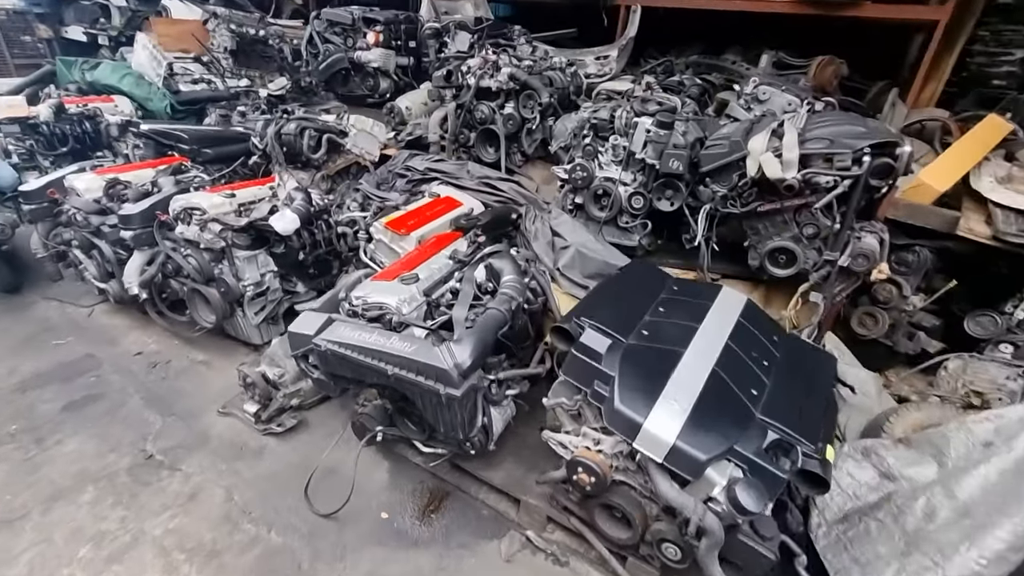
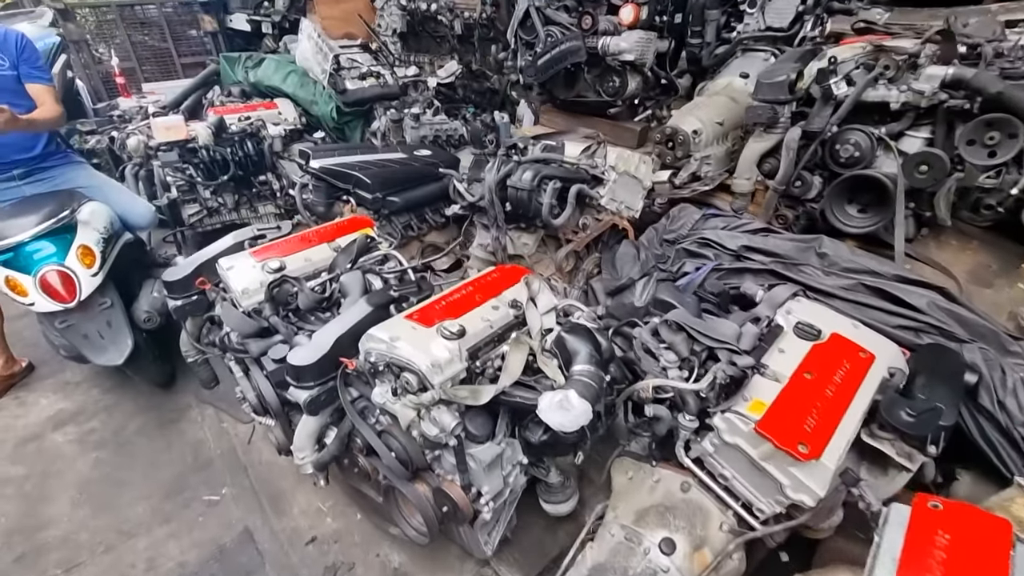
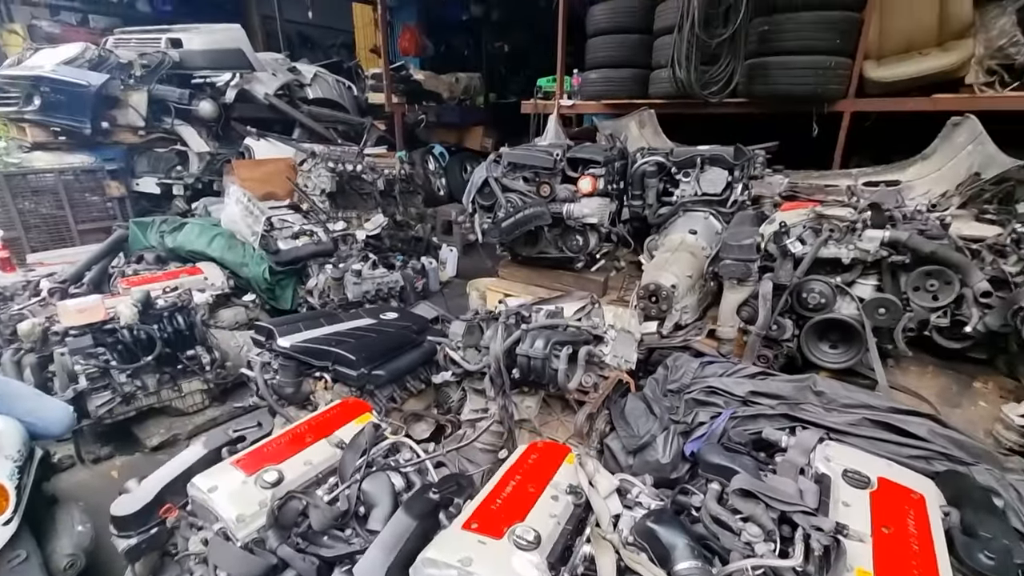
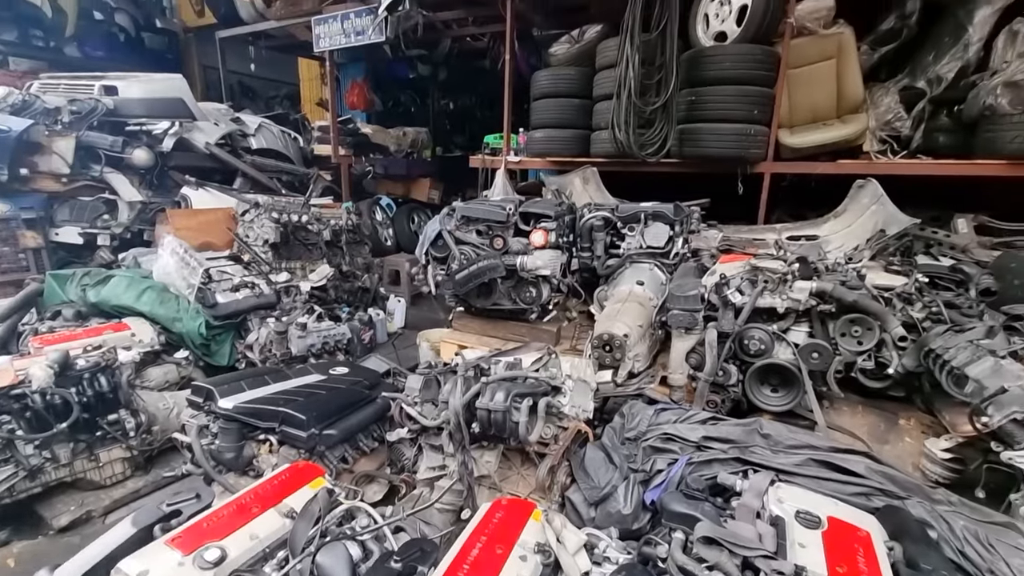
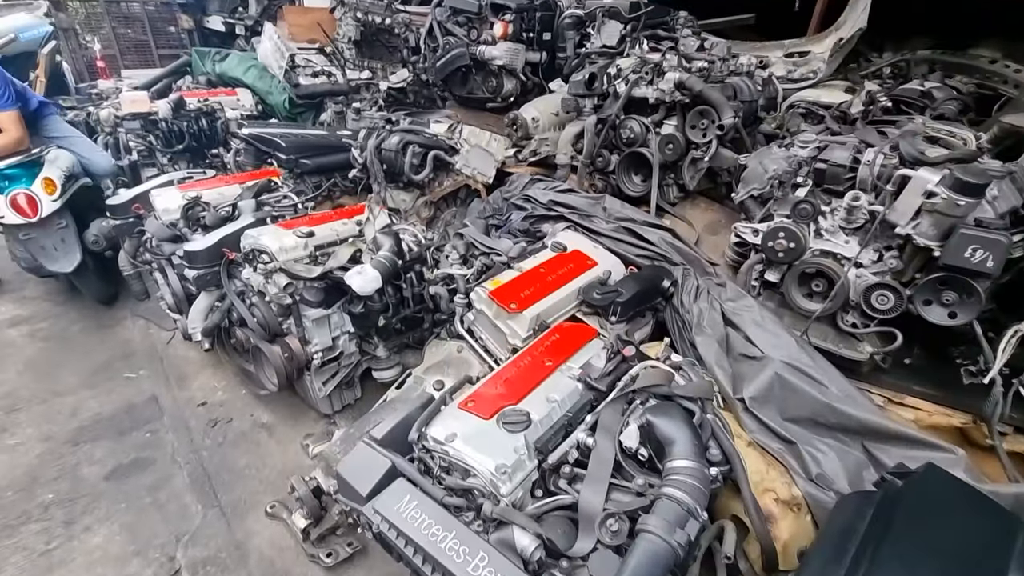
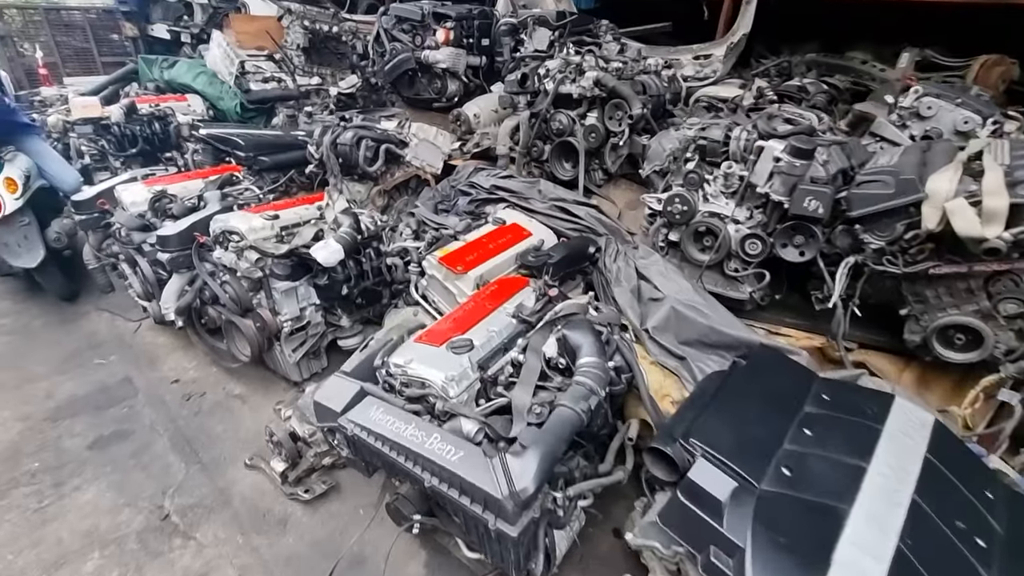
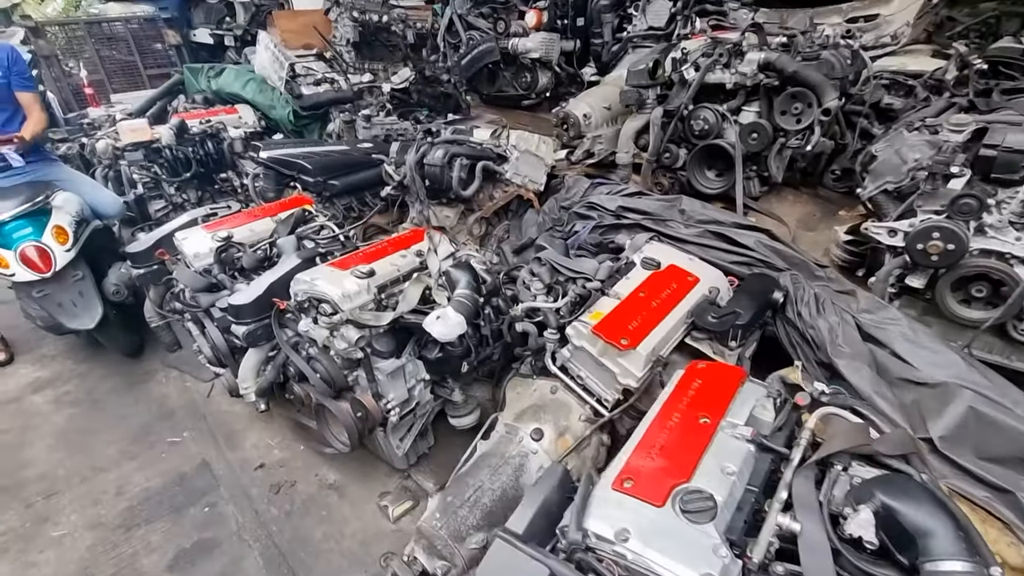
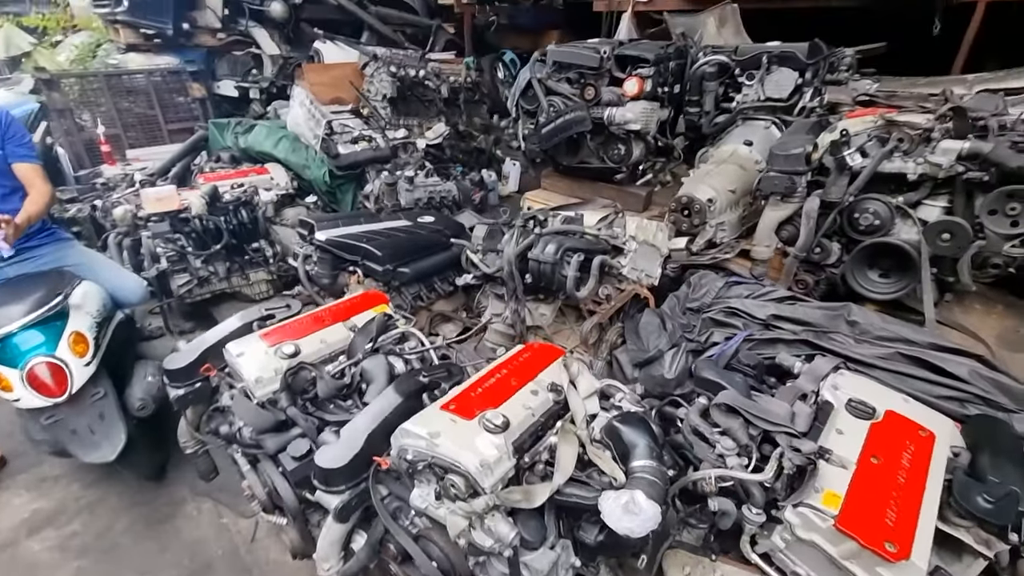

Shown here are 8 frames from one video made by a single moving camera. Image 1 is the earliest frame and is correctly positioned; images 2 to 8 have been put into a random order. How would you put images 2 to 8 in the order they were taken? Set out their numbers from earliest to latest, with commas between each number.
6, 5, 7, 2, 8, 3, 4
